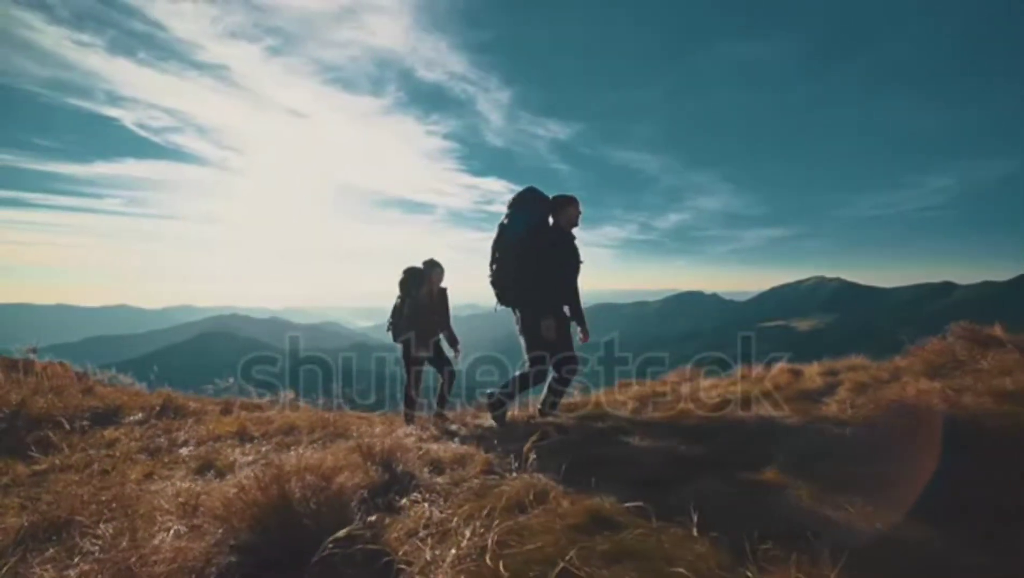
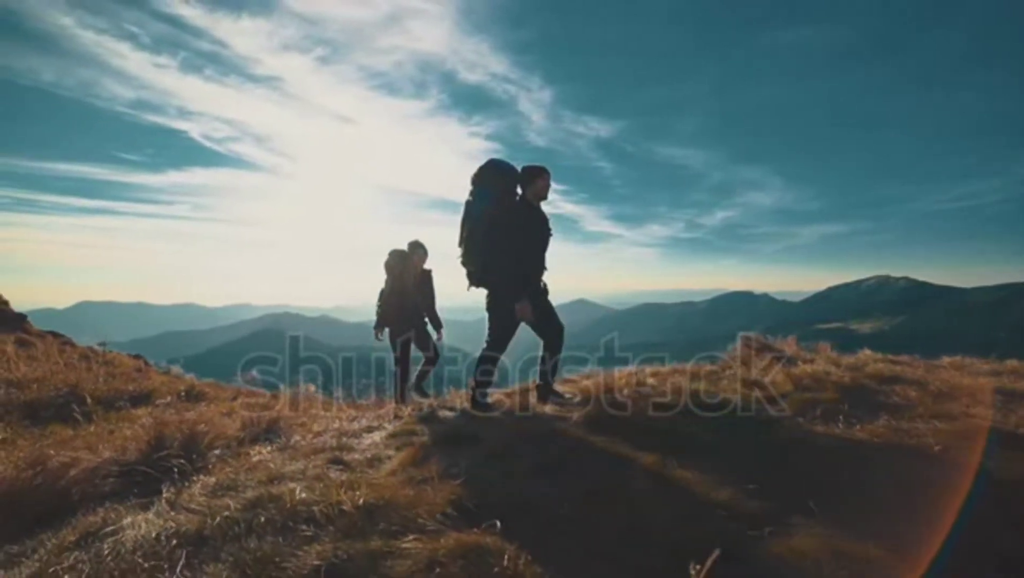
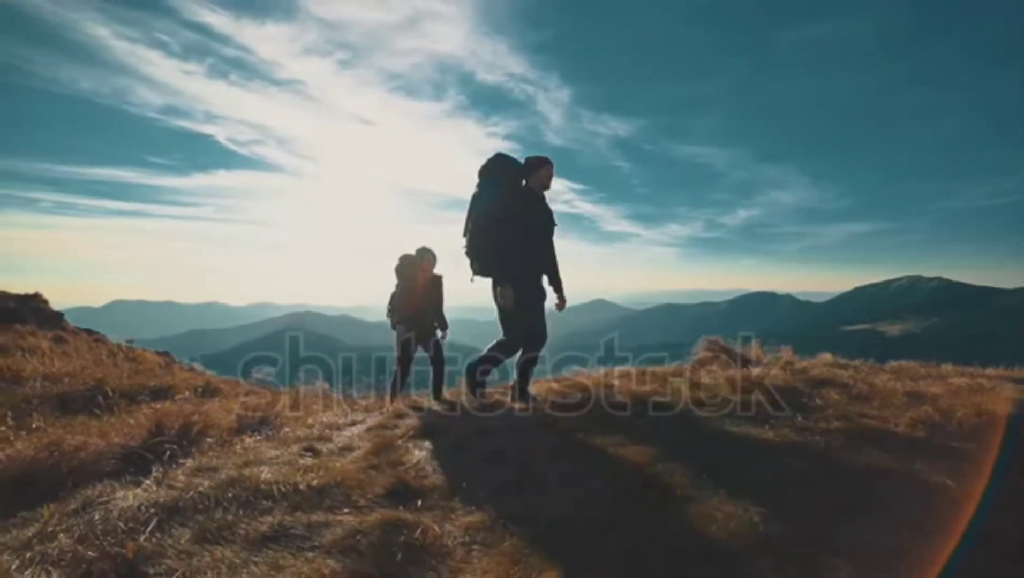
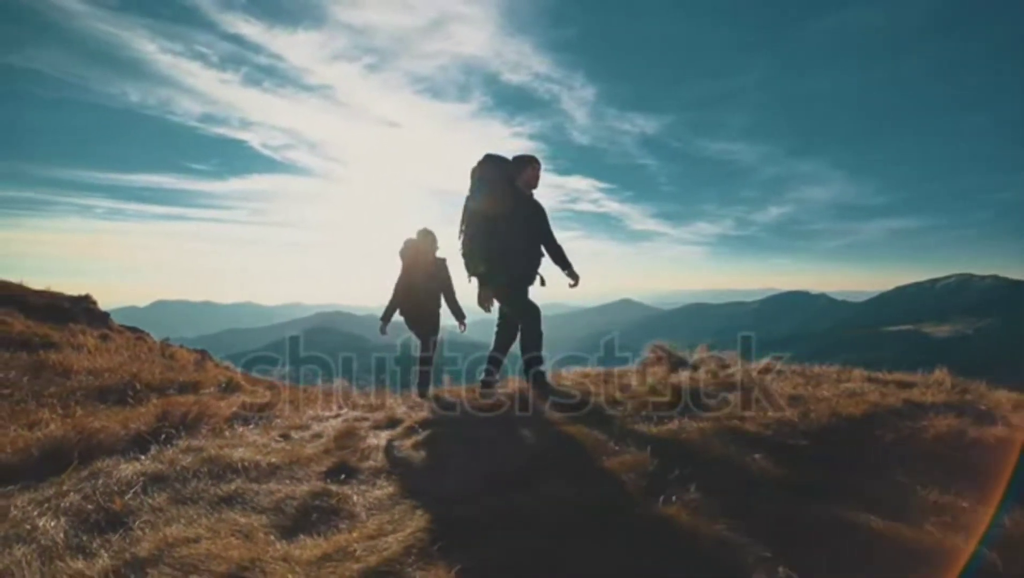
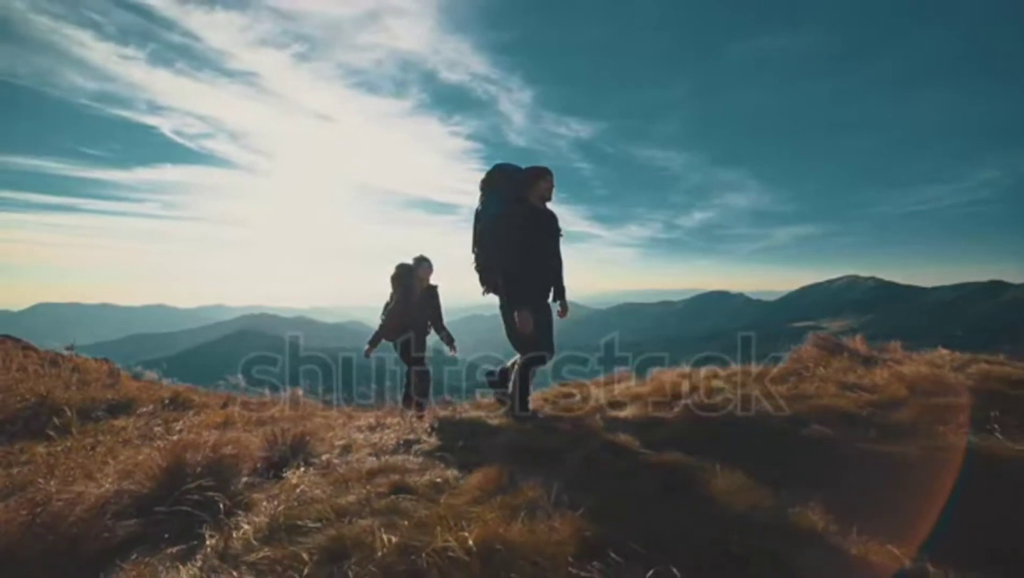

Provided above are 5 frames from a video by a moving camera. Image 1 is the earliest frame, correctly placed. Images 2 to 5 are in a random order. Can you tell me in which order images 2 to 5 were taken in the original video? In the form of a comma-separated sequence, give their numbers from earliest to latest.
5, 2, 3, 4
